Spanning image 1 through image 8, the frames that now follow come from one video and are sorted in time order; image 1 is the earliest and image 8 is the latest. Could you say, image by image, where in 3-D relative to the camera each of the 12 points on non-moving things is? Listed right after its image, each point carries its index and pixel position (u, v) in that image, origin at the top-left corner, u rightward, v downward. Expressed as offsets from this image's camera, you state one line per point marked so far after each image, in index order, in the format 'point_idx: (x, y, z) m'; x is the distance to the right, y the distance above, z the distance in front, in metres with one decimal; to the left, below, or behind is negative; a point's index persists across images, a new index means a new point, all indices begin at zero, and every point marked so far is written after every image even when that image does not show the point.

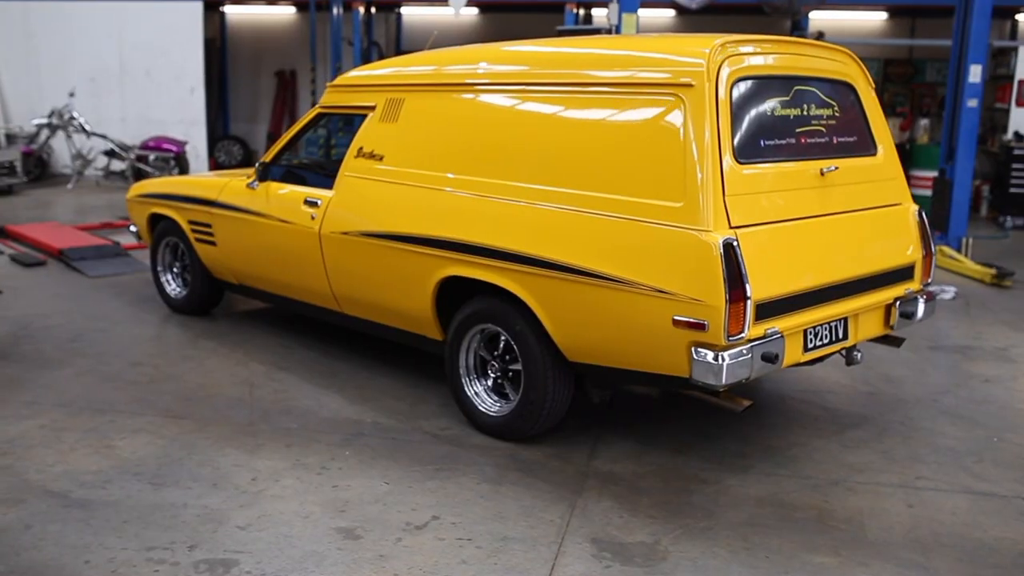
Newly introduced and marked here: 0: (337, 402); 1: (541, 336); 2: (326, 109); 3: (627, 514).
0: (-1.0, -0.6, +5.2) m
1: (+0.2, -0.2, +4.4) m
2: (-1.2, +1.2, +5.9) m
3: (+0.5, -0.9, +3.8) m
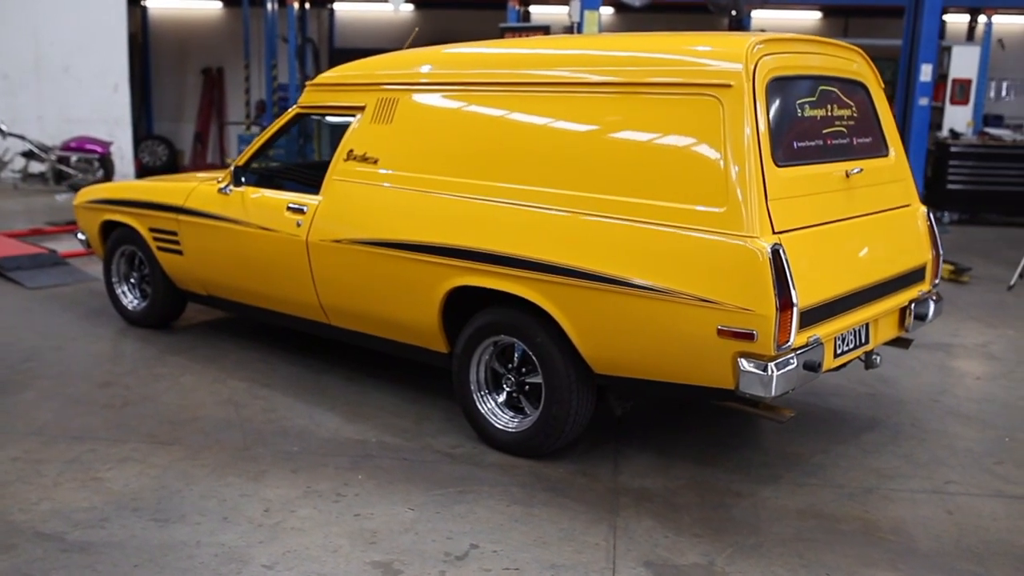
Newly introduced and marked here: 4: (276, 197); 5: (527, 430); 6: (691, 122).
0: (-0.9, -0.7, +4.9) m
1: (+0.2, -0.3, +4.2) m
2: (-1.2, +1.1, +5.5) m
3: (+0.6, -1.0, +3.7) m
4: (-1.4, +0.5, +5.4) m
5: (+0.1, -0.7, +4.3) m
6: (+0.7, +0.7, +4.0) m
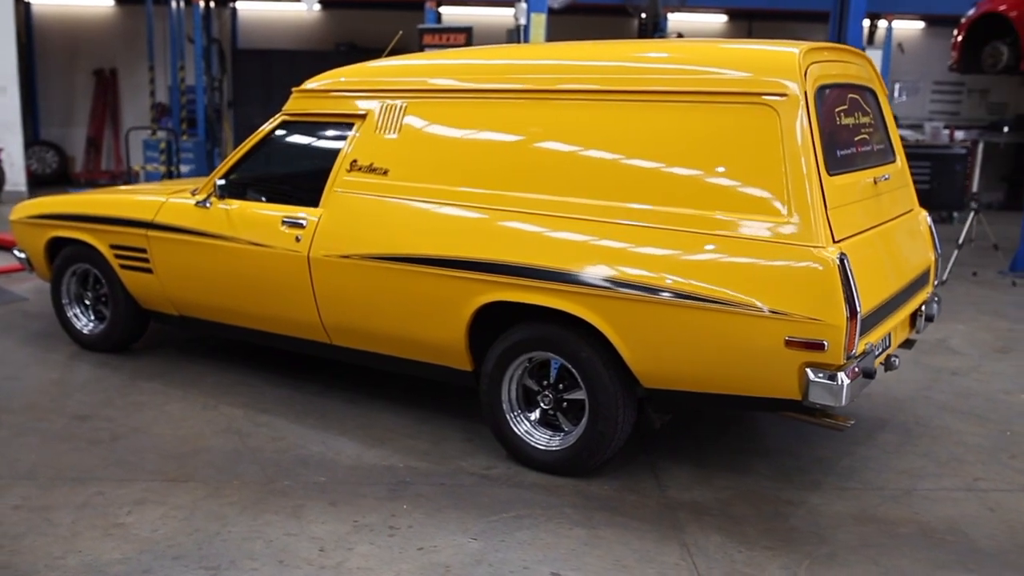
0: (-0.8, -0.8, +4.6) m
1: (+0.4, -0.3, +4.1) m
2: (-1.2, +1.0, +5.3) m
3: (+0.9, -1.0, +3.6) m
4: (-1.4, +0.4, +5.1) m
5: (+0.3, -0.7, +4.2) m
6: (+0.9, +0.7, +3.9) m
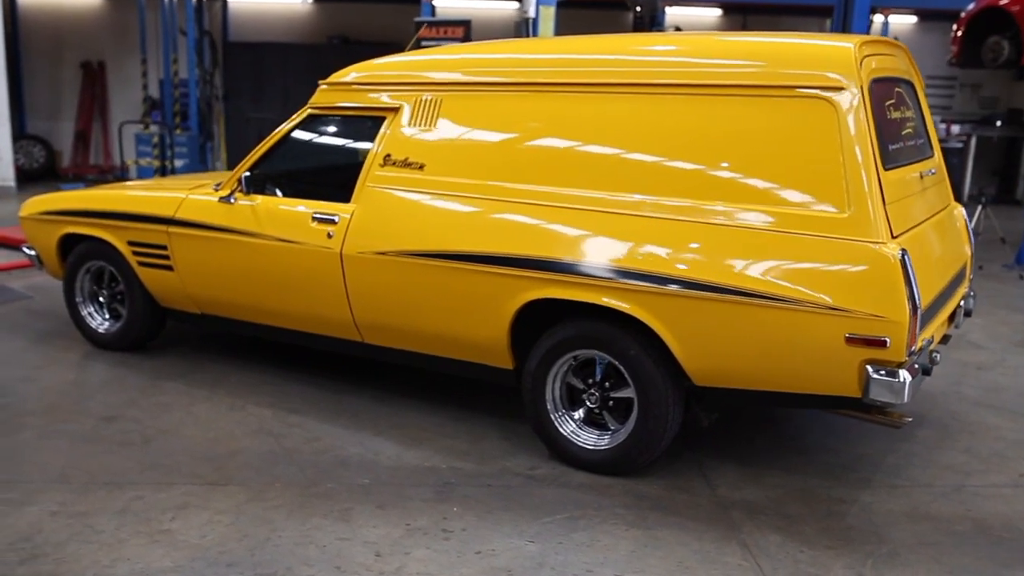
0: (-0.6, -0.8, +4.5) m
1: (+0.6, -0.3, +4.1) m
2: (-1.1, +1.0, +5.2) m
3: (+1.1, -1.0, +3.6) m
4: (-1.2, +0.4, +5.0) m
5: (+0.5, -0.7, +4.1) m
6: (+1.1, +0.7, +3.9) m
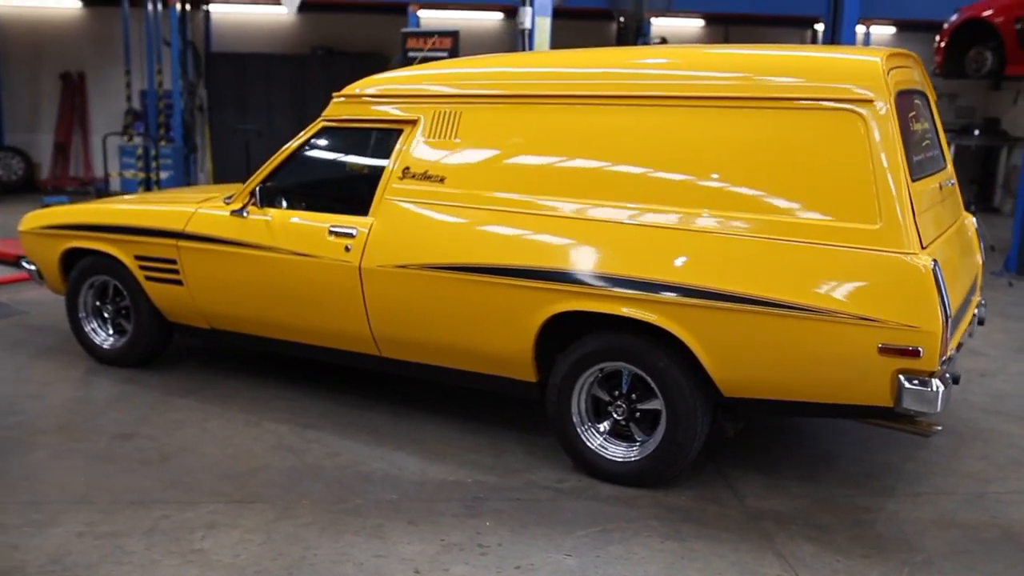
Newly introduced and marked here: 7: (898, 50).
0: (-0.5, -0.8, +4.5) m
1: (+0.8, -0.4, +4.1) m
2: (-1.0, +0.9, +5.1) m
3: (+1.3, -1.1, +3.6) m
4: (-1.1, +0.4, +5.0) m
5: (+0.6, -0.8, +4.1) m
6: (+1.2, +0.7, +3.9) m
7: (+1.8, +1.1, +4.3) m
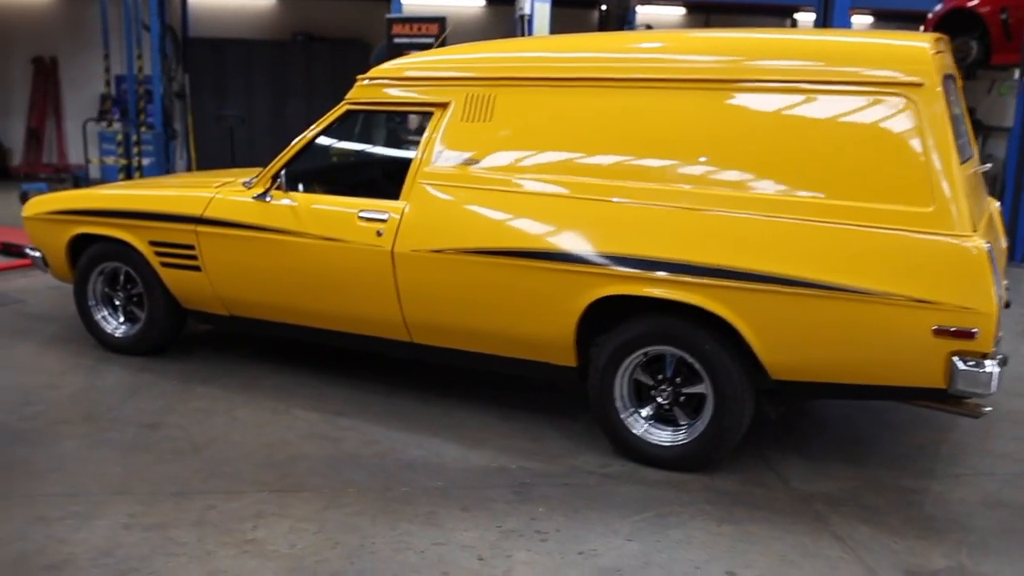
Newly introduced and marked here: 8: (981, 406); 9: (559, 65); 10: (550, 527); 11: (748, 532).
0: (-0.3, -0.8, +4.5) m
1: (+1.0, -0.3, +4.1) m
2: (-0.8, +1.0, +5.0) m
3: (+1.5, -1.0, +3.6) m
4: (-0.9, +0.4, +4.9) m
5: (+0.8, -0.7, +4.1) m
6: (+1.4, +0.7, +3.9) m
7: (+2.0, +1.2, +4.3) m
8: (+2.0, -0.5, +3.9) m
9: (+0.2, +1.1, +4.5) m
10: (+0.1, -0.9, +3.6) m
11: (+0.9, -1.0, +3.6) m
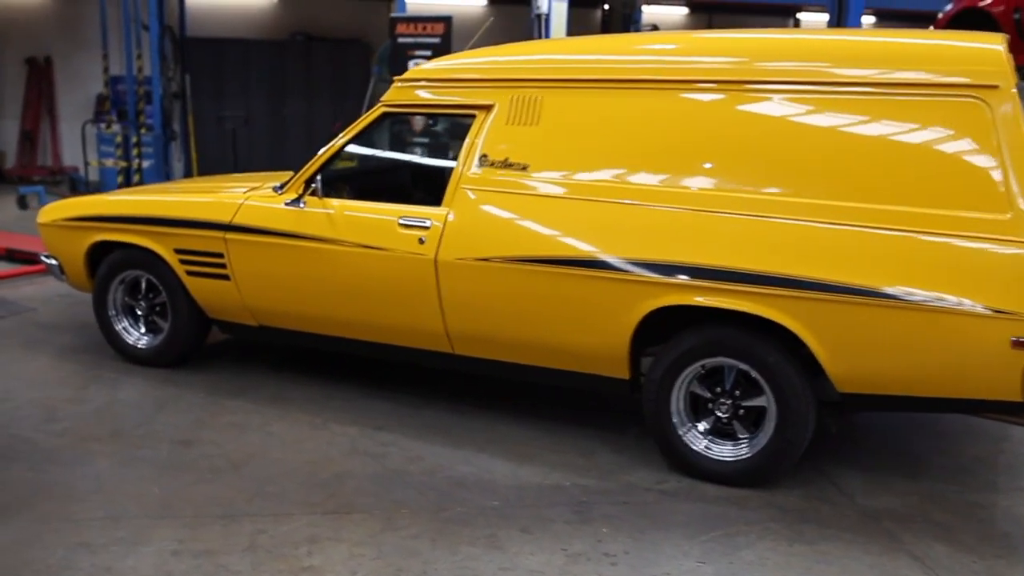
0: (-0.1, -0.8, +4.3) m
1: (+1.2, -0.3, +3.9) m
2: (-0.6, +1.0, +4.9) m
3: (+1.8, -1.0, +3.5) m
4: (-0.7, +0.4, +4.7) m
5: (+1.1, -0.7, +4.0) m
6: (+1.6, +0.7, +3.8) m
7: (+2.2, +1.2, +4.2) m
8: (+2.3, -0.6, +3.8) m
9: (+0.5, +1.1, +4.4) m
10: (+0.4, -1.0, +3.5) m
11: (+1.2, -1.0, +3.5) m
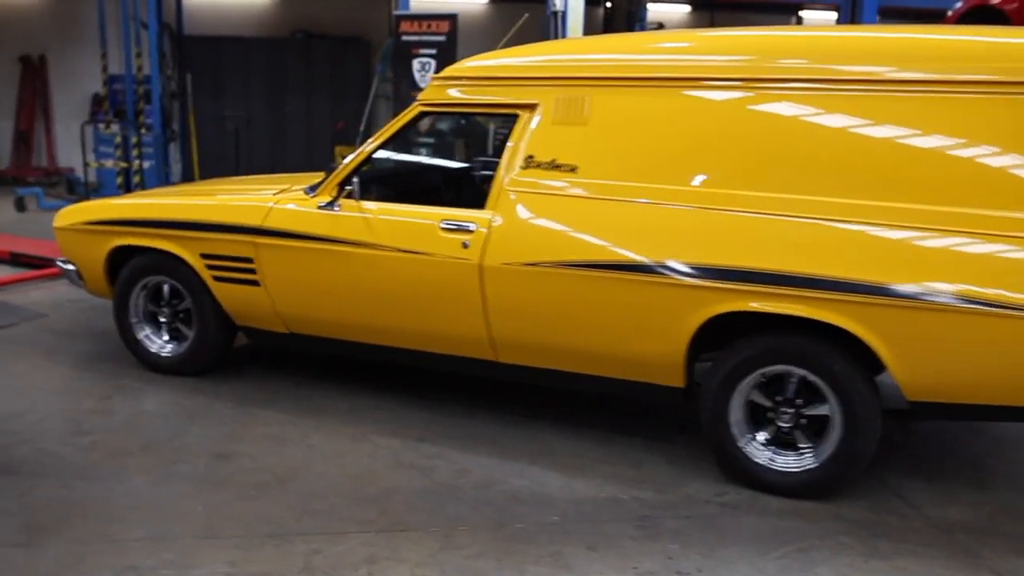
0: (+0.2, -0.8, +4.2) m
1: (+1.5, -0.4, +3.8) m
2: (-0.4, +0.9, +4.7) m
3: (+2.0, -1.0, +3.4) m
4: (-0.4, +0.4, +4.6) m
5: (+1.3, -0.8, +3.9) m
6: (+1.9, +0.7, +3.7) m
7: (+2.4, +1.1, +4.1) m
8: (+2.5, -0.6, +3.7) m
9: (+0.7, +1.0, +4.2) m
10: (+0.6, -1.0, +3.3) m
11: (+1.4, -1.0, +3.4) m
